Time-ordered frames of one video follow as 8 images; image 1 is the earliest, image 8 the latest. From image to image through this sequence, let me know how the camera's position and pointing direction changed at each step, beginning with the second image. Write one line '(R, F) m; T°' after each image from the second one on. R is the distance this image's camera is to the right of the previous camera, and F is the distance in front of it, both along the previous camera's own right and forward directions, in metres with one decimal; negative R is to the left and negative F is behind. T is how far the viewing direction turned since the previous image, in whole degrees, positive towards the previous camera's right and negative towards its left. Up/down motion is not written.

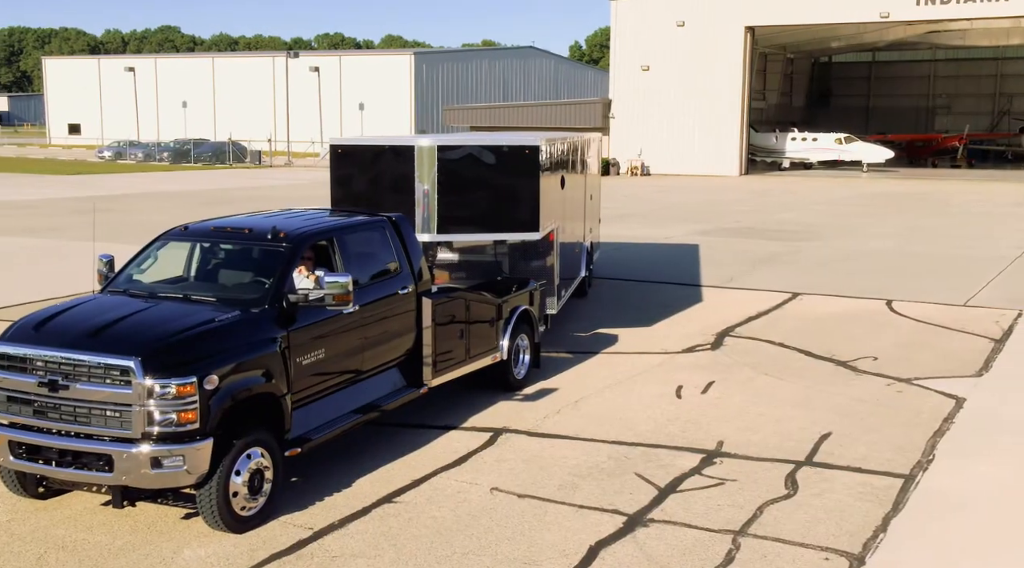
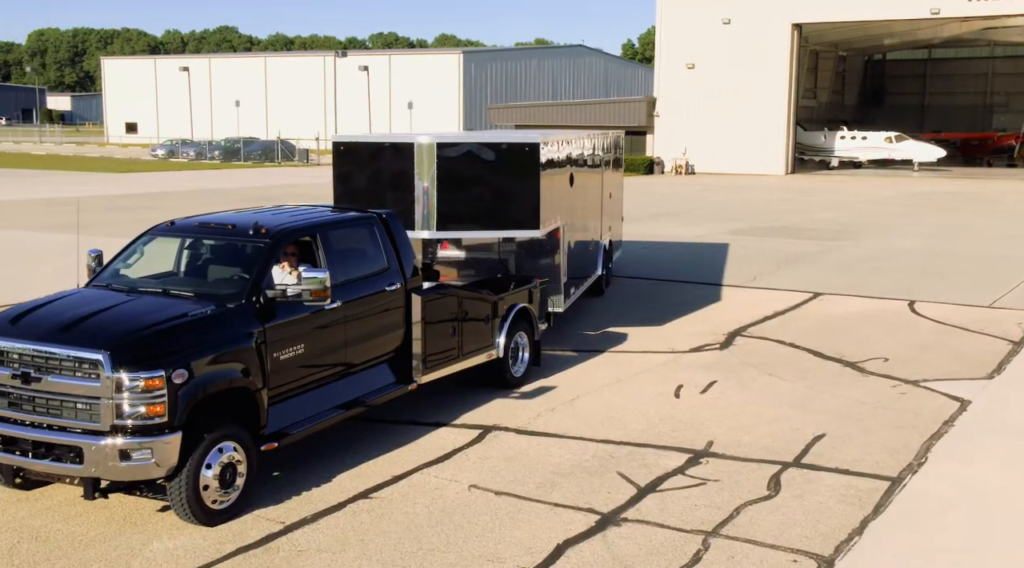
(+0.4, 0.0) m; -2°
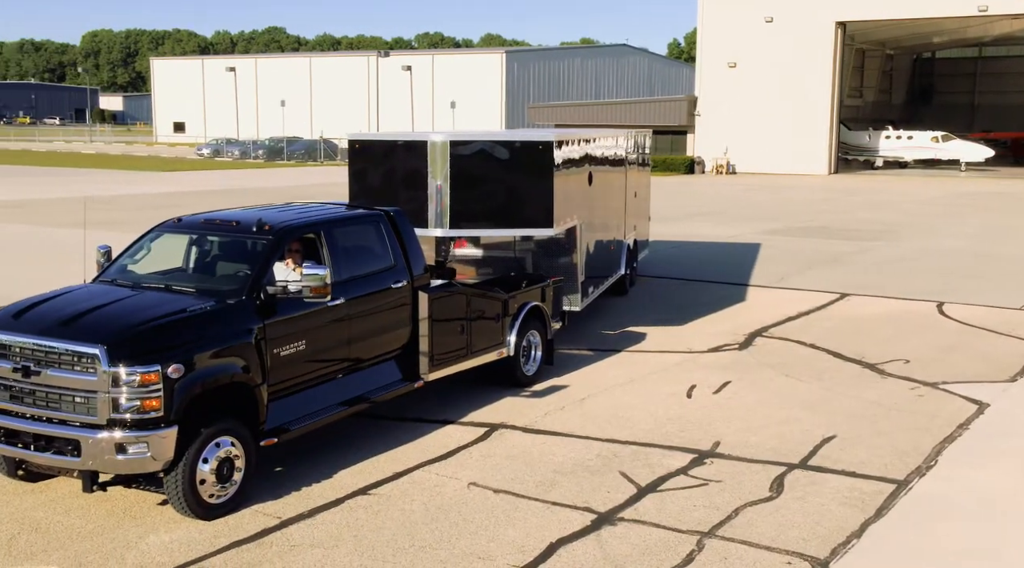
(+0.2, 0.0) m; -2°
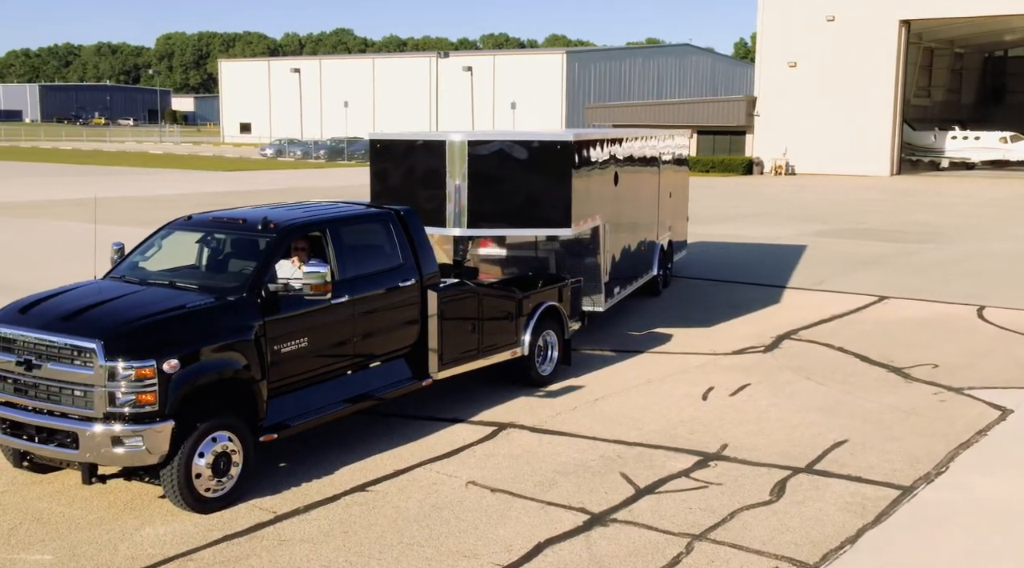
(+0.3, 0.0) m; -3°
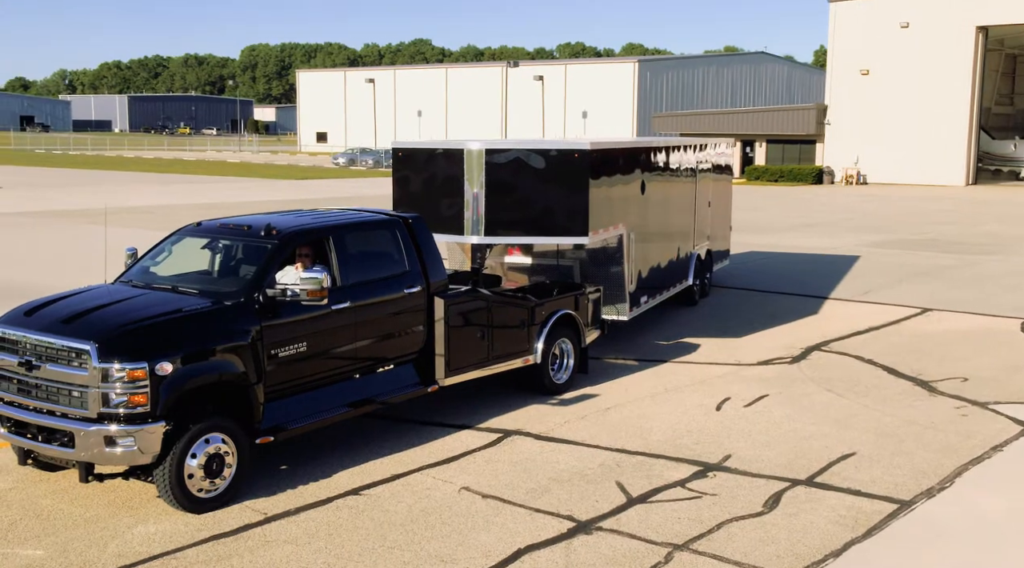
(+0.4, 0.0) m; -3°
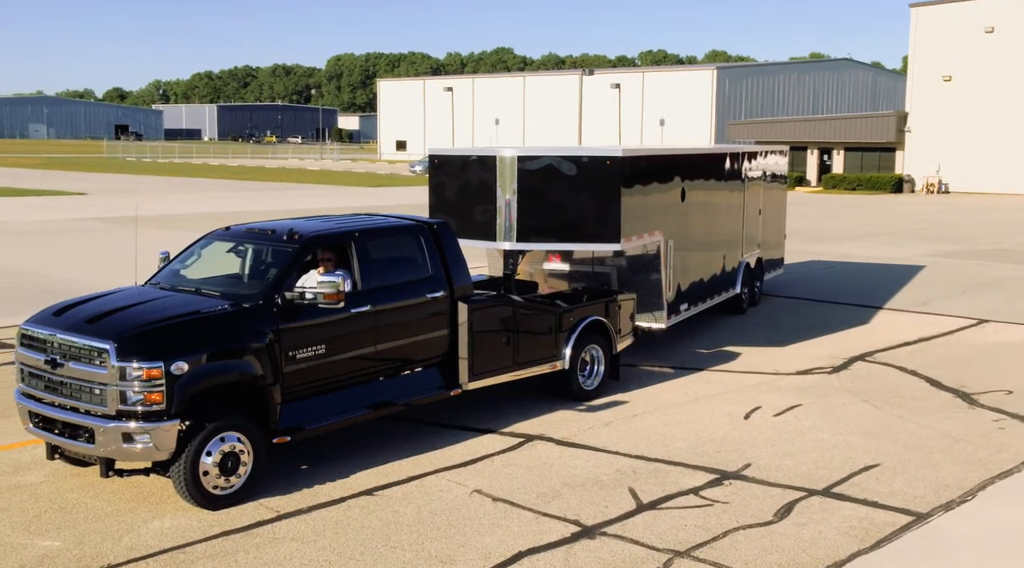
(+0.4, 0.0) m; -4°
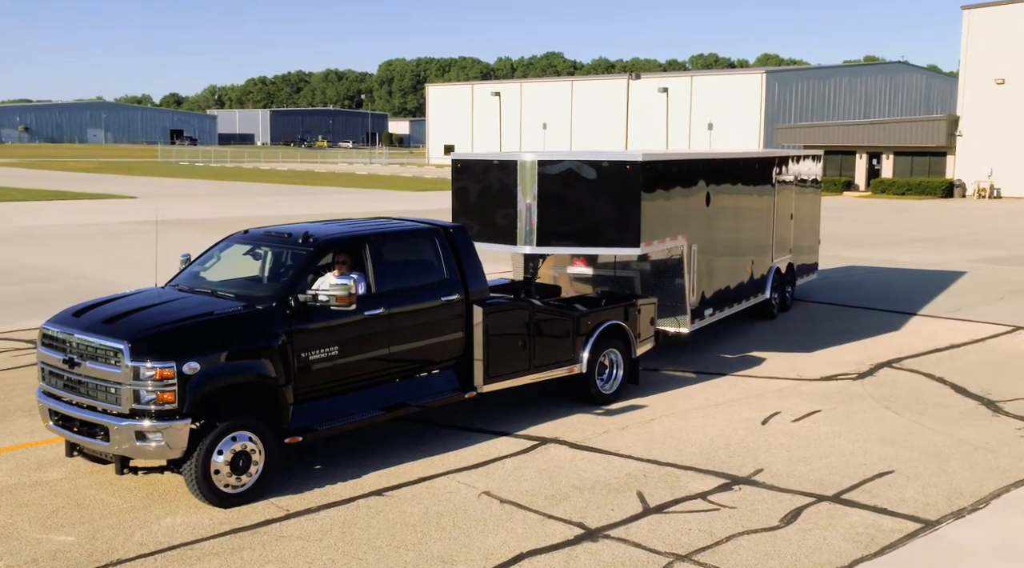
(+0.2, -0.1) m; -2°
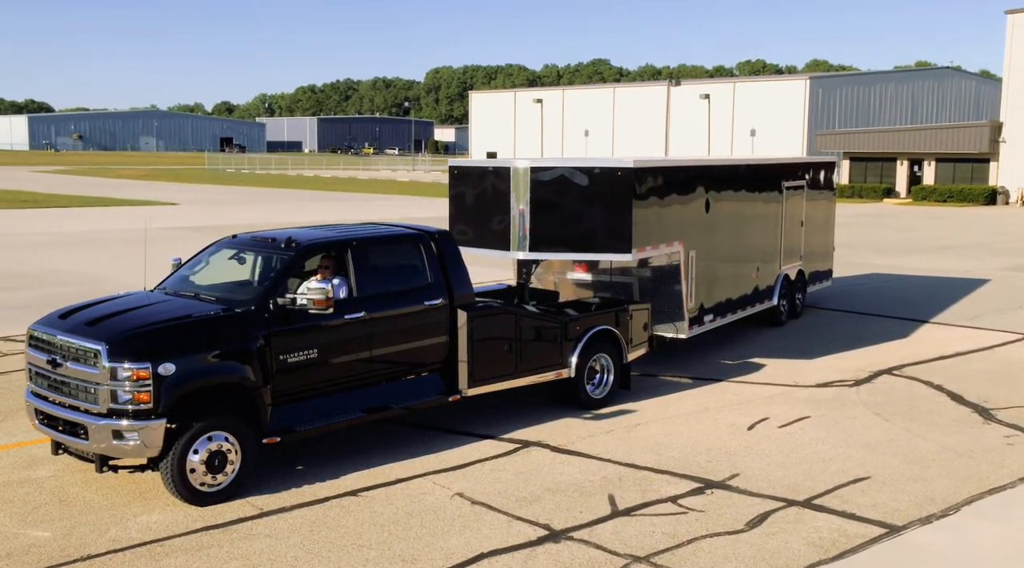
(+0.4, -0.1) m; -2°
